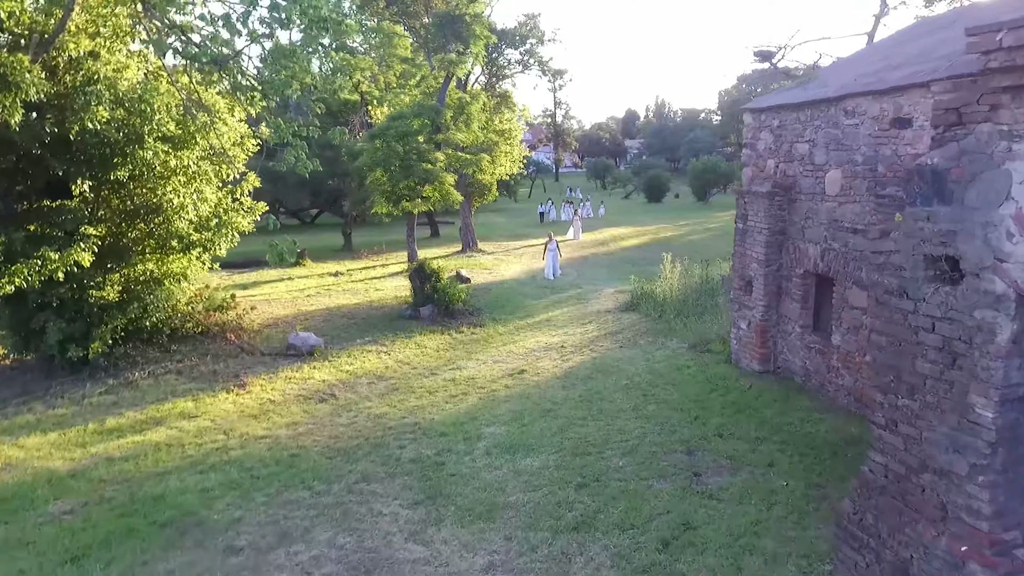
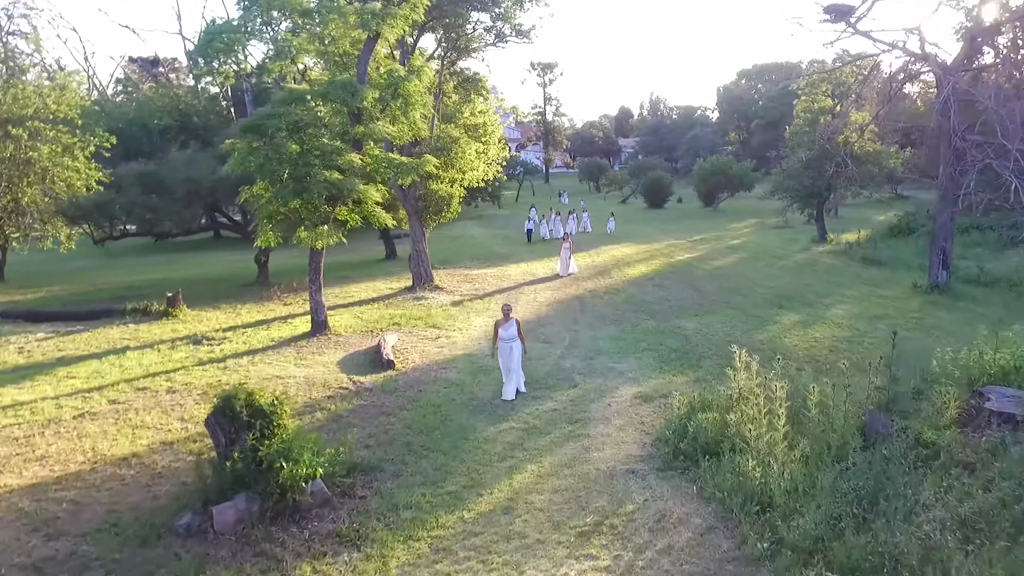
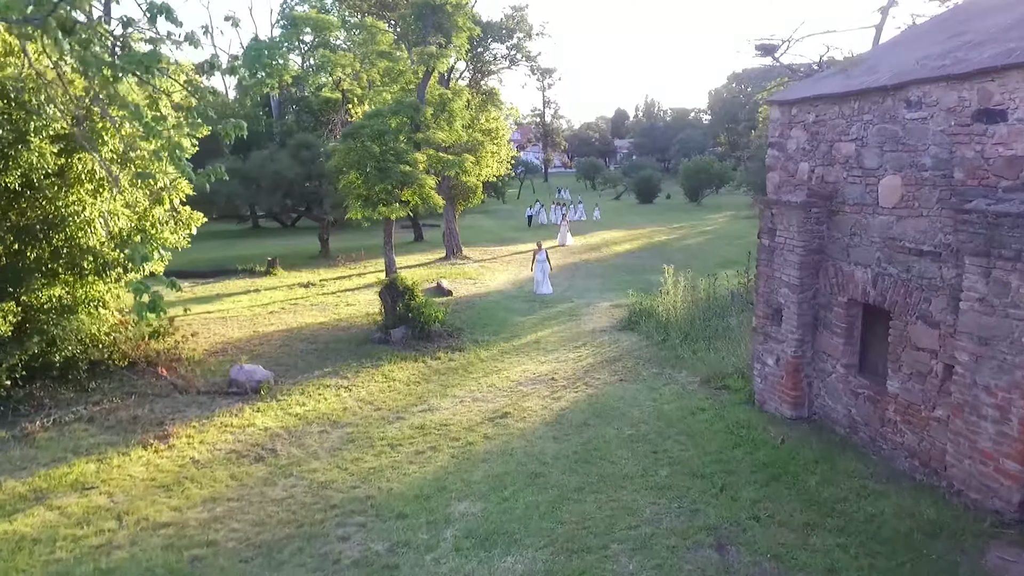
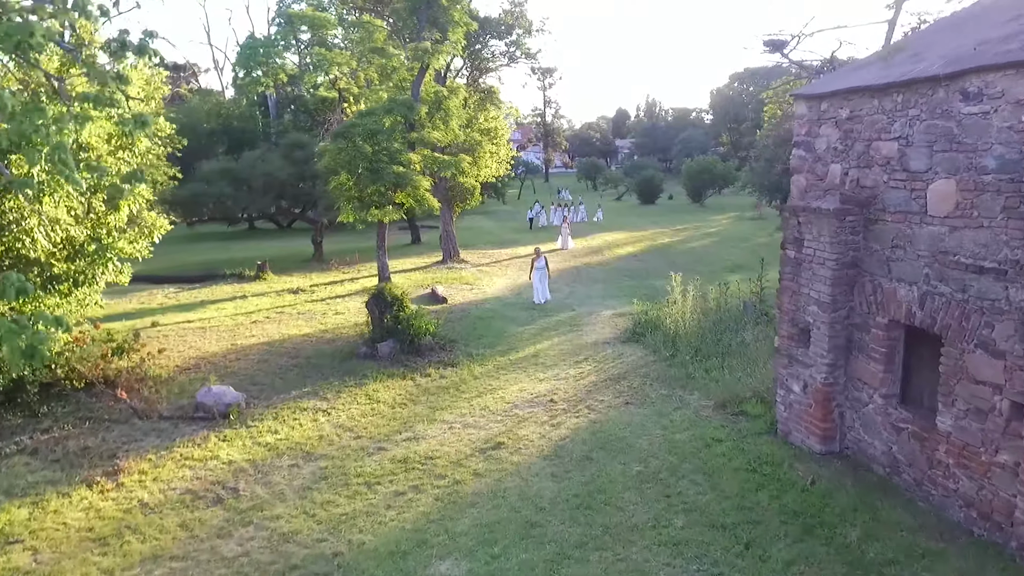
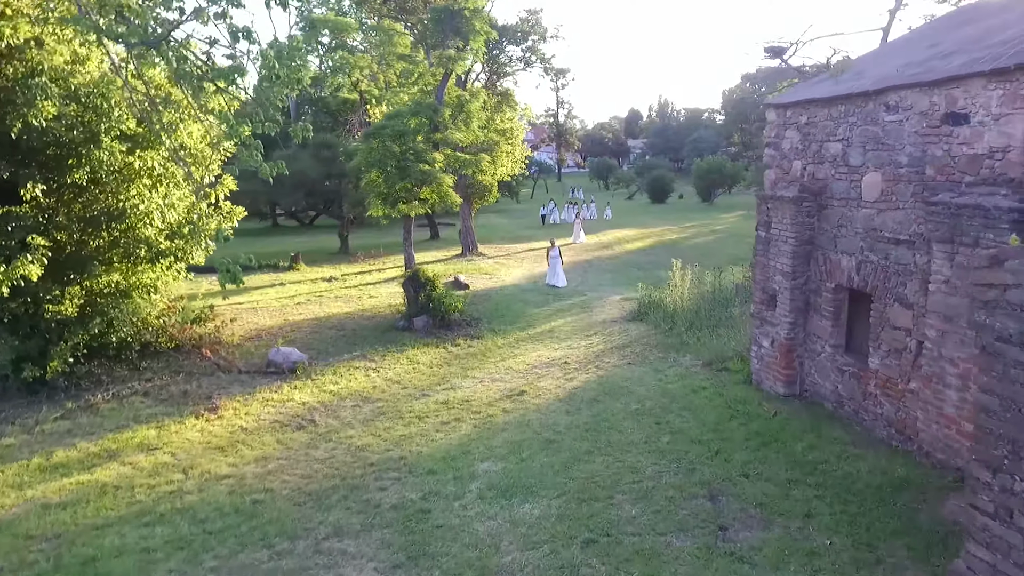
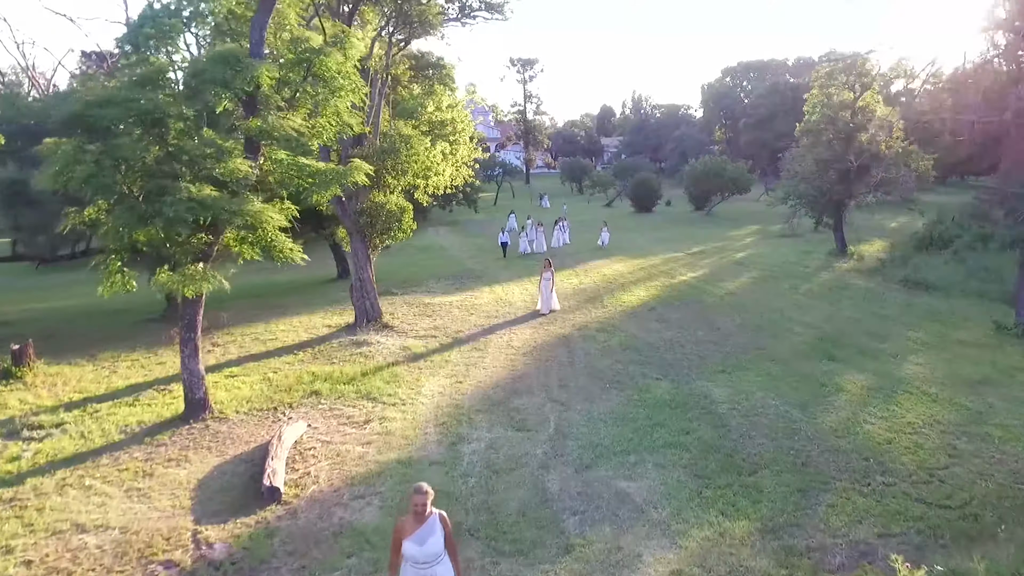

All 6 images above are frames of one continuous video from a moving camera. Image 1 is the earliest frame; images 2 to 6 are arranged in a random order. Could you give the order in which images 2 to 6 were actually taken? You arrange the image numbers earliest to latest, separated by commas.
5, 3, 4, 2, 6
